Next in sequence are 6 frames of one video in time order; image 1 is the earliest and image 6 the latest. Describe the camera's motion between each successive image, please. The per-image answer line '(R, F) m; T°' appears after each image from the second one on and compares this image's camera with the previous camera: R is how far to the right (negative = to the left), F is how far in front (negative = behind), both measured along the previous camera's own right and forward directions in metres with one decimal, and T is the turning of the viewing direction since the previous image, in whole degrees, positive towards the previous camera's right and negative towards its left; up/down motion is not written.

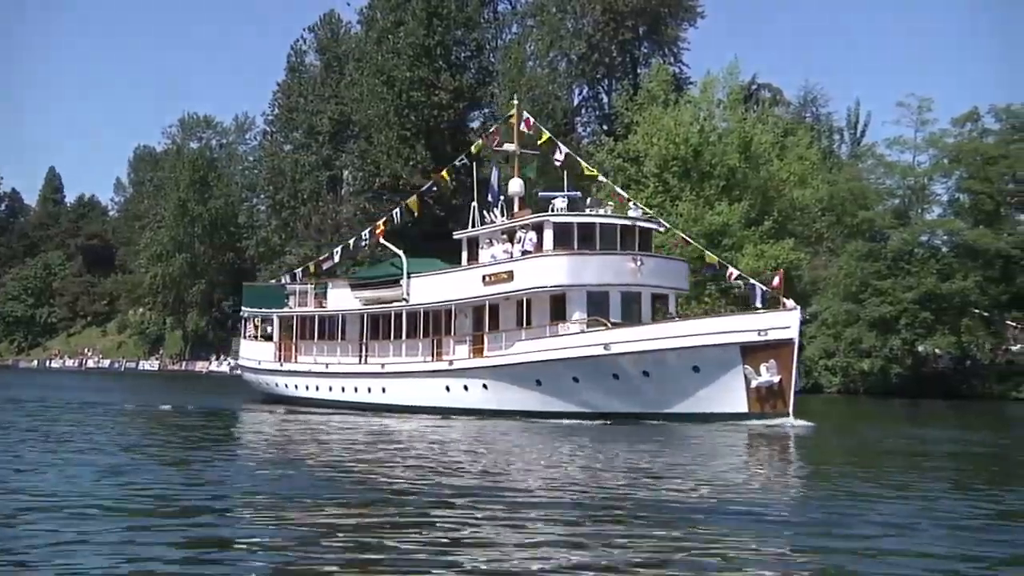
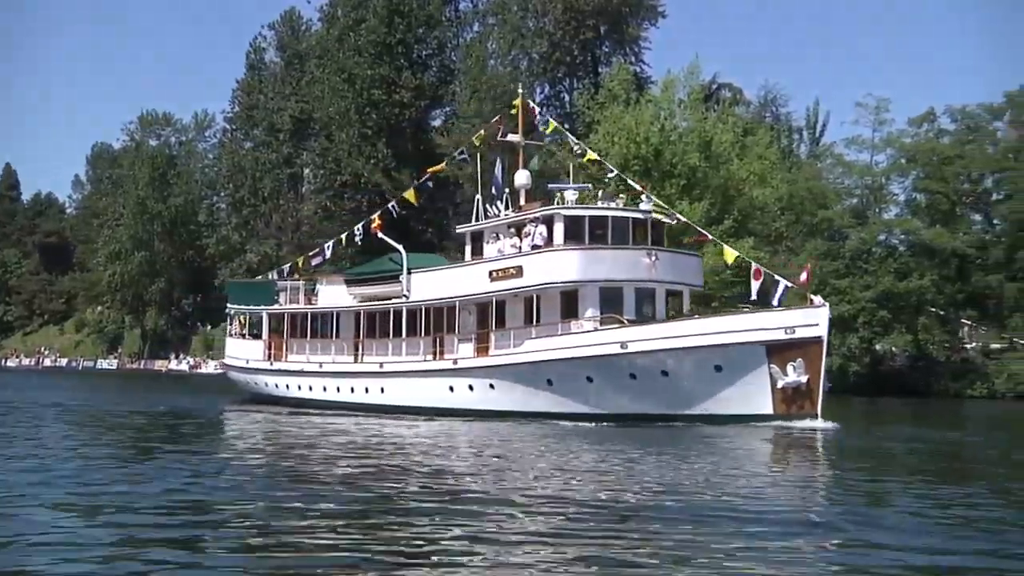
(-0.1, 0.0) m; +2°
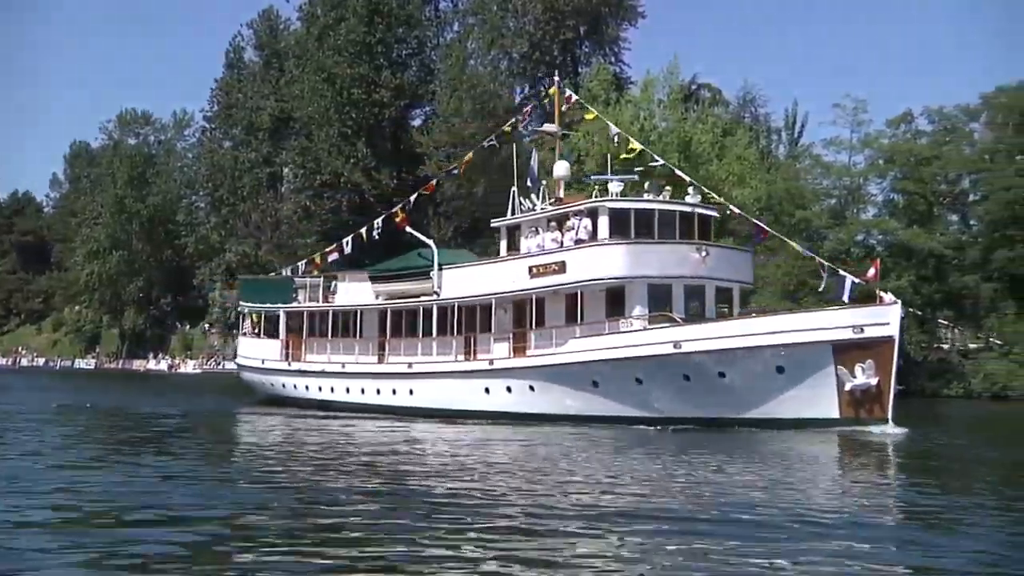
(0.0, 0.0) m; +1°
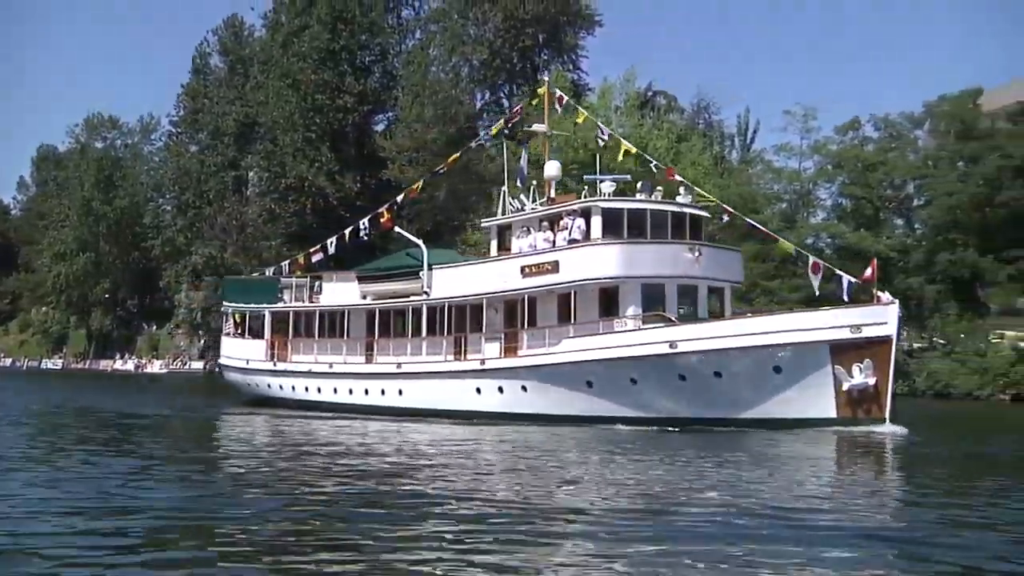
(-0.1, -0.8) m; +2°
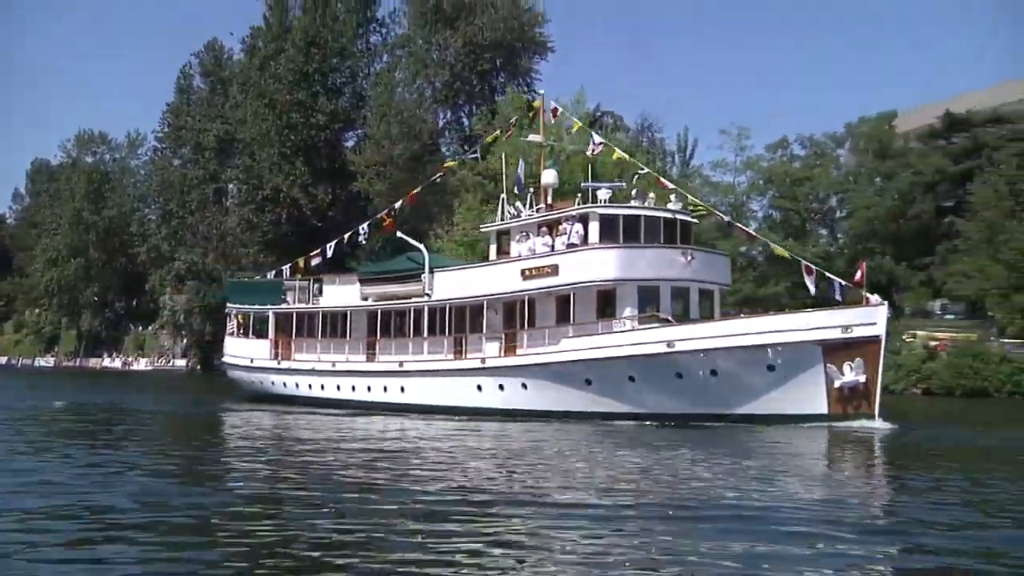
(-0.6, -2.7) m; +3°
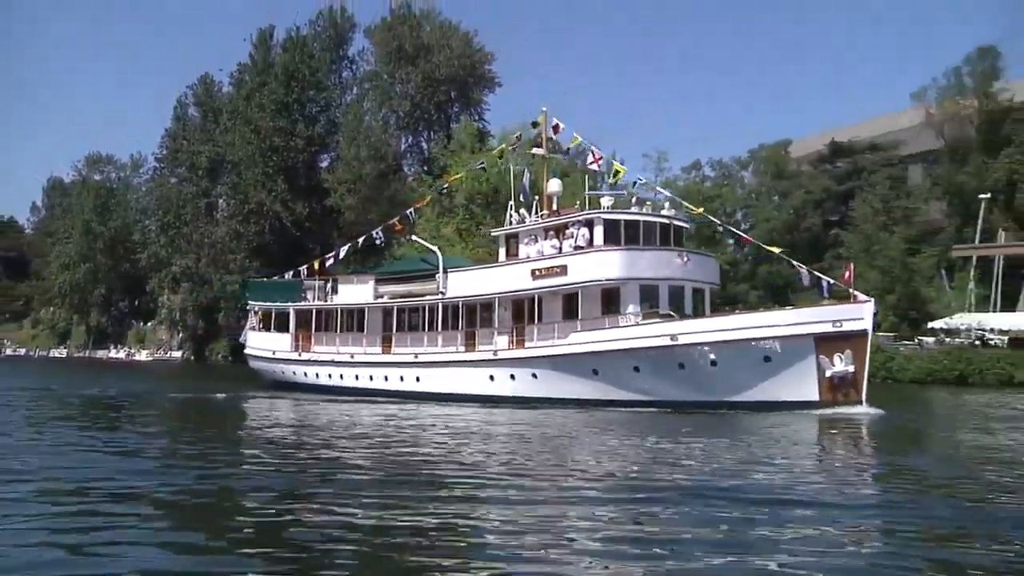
(-1.7, -5.2) m; +5°
